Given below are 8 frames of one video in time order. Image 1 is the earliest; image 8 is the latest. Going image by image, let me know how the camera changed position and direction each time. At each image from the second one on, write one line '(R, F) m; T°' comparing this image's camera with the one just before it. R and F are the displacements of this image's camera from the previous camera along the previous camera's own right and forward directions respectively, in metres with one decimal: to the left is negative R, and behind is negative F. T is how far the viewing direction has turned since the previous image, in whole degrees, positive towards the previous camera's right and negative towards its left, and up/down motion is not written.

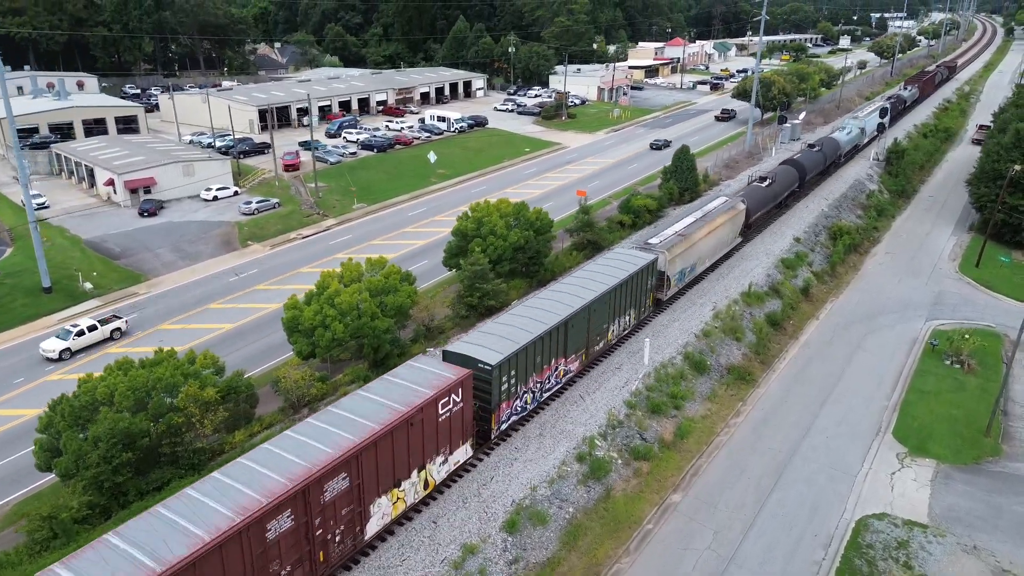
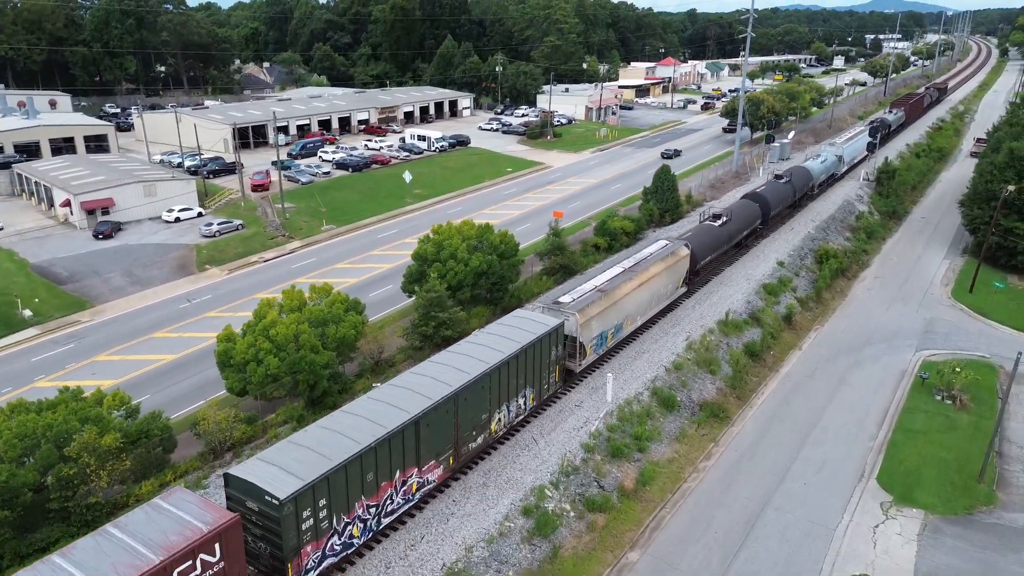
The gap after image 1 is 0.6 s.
(+1.4, +1.9) m; 0°
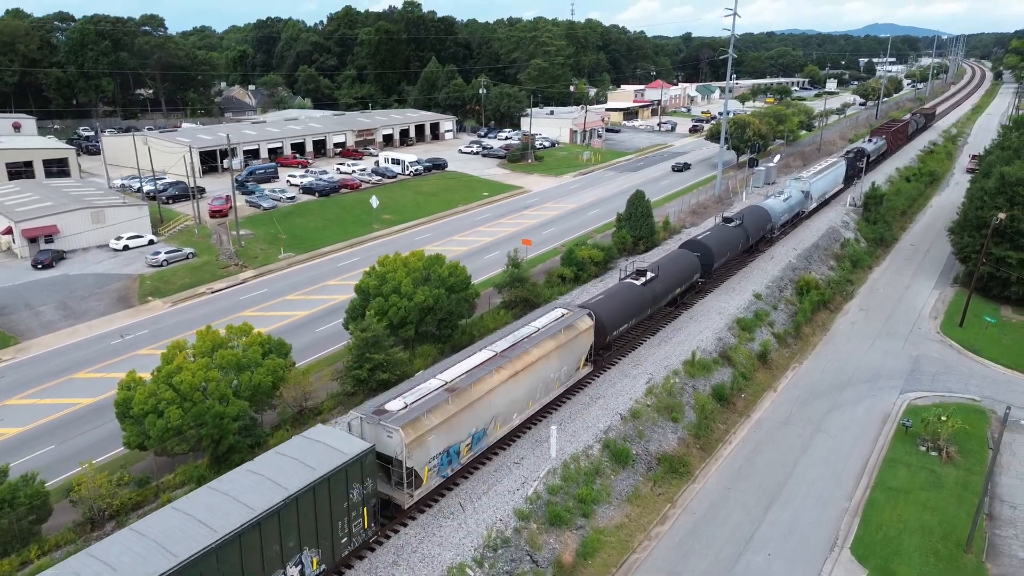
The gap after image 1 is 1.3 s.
(+1.7, +2.2) m; 0°
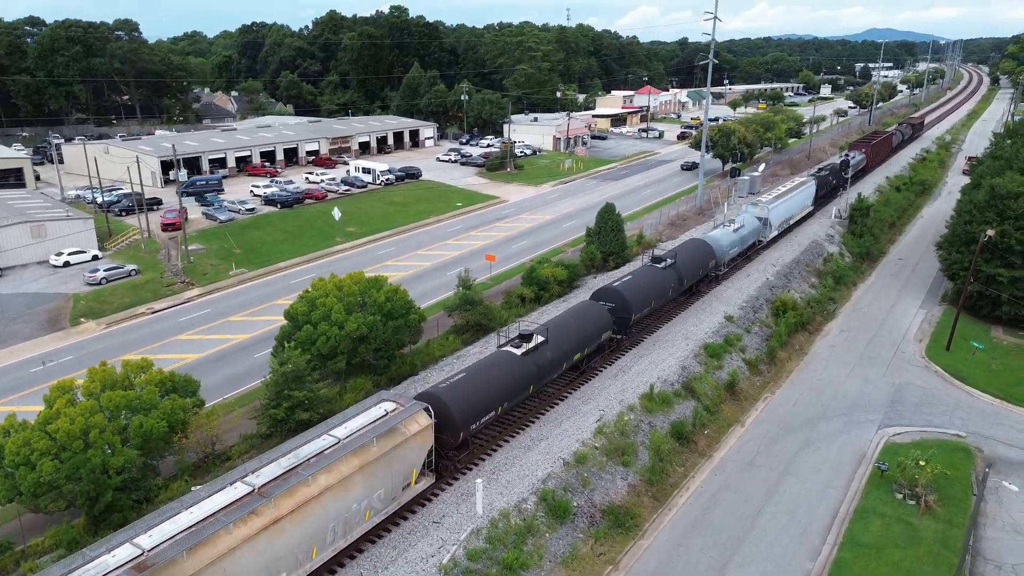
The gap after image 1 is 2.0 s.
(+1.8, +2.2) m; 0°
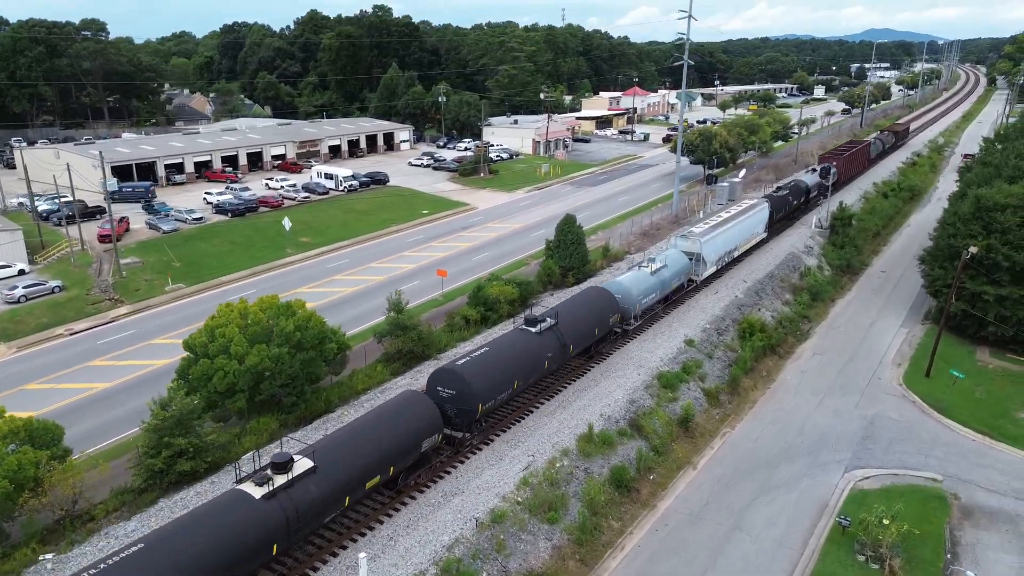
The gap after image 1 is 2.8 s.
(+2.2, +2.5) m; 0°
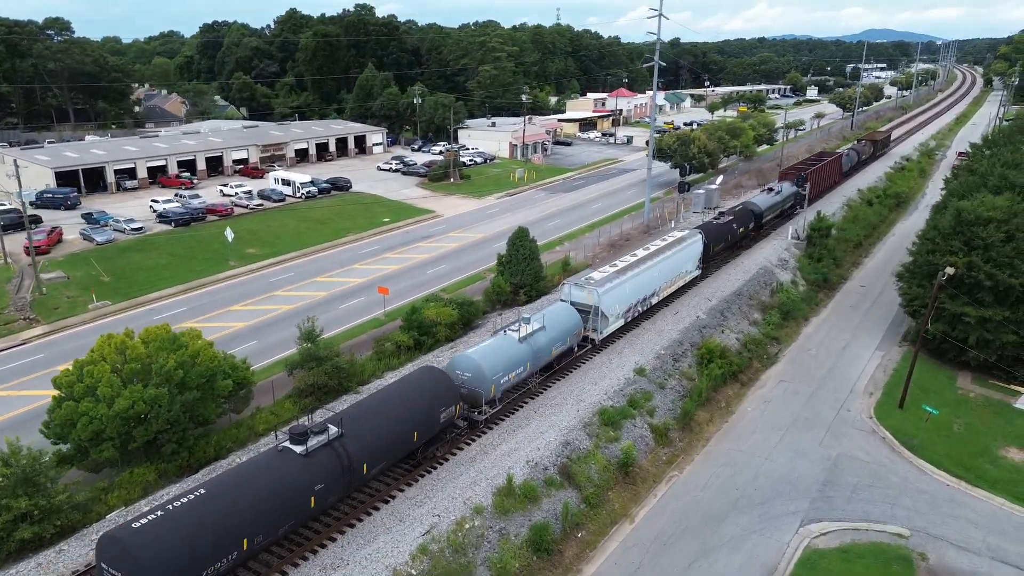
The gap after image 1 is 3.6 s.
(+2.2, +2.5) m; 0°
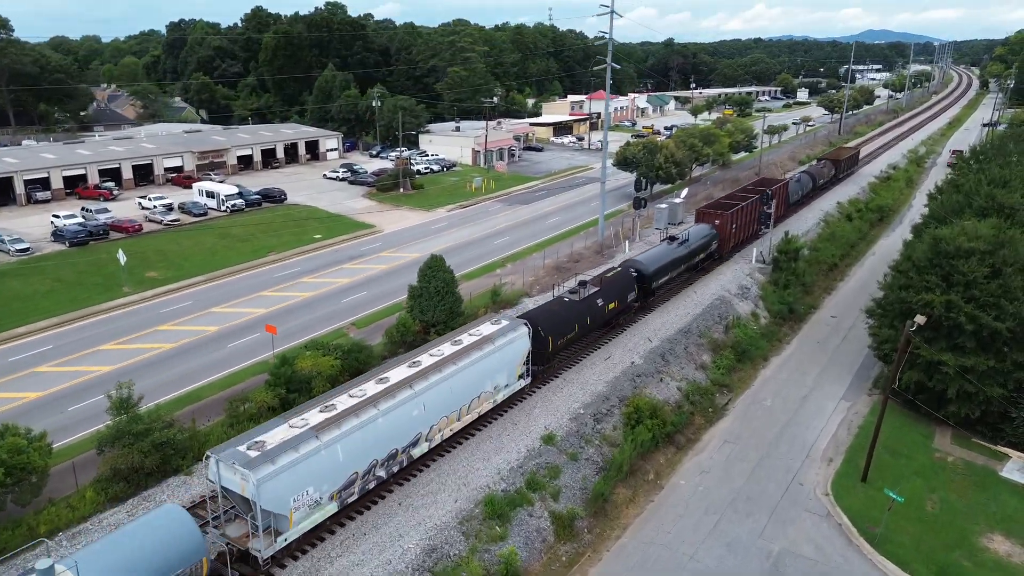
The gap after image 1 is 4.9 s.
(+3.3, +4.5) m; 0°
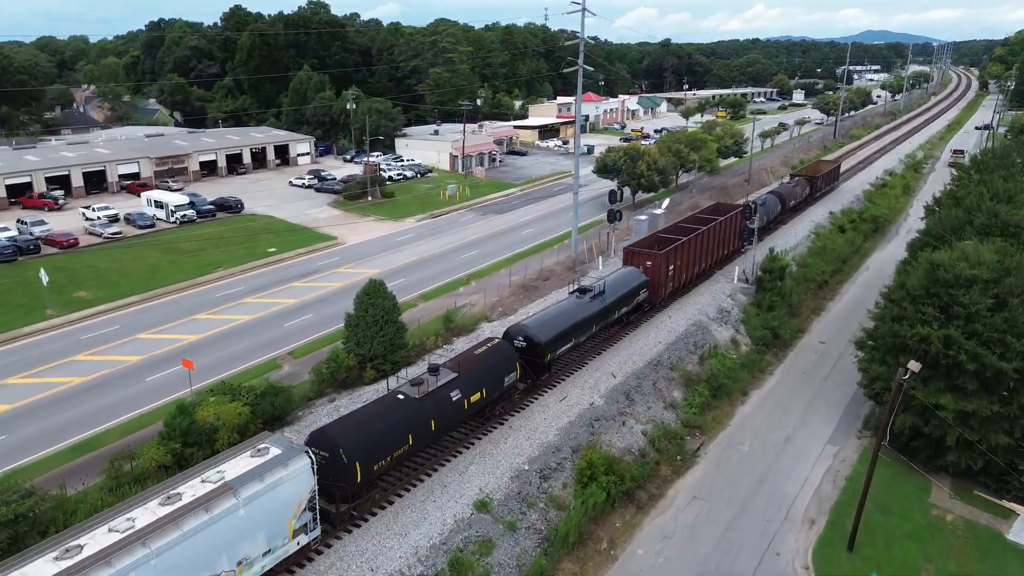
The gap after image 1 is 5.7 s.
(+1.7, +3.1) m; 0°
